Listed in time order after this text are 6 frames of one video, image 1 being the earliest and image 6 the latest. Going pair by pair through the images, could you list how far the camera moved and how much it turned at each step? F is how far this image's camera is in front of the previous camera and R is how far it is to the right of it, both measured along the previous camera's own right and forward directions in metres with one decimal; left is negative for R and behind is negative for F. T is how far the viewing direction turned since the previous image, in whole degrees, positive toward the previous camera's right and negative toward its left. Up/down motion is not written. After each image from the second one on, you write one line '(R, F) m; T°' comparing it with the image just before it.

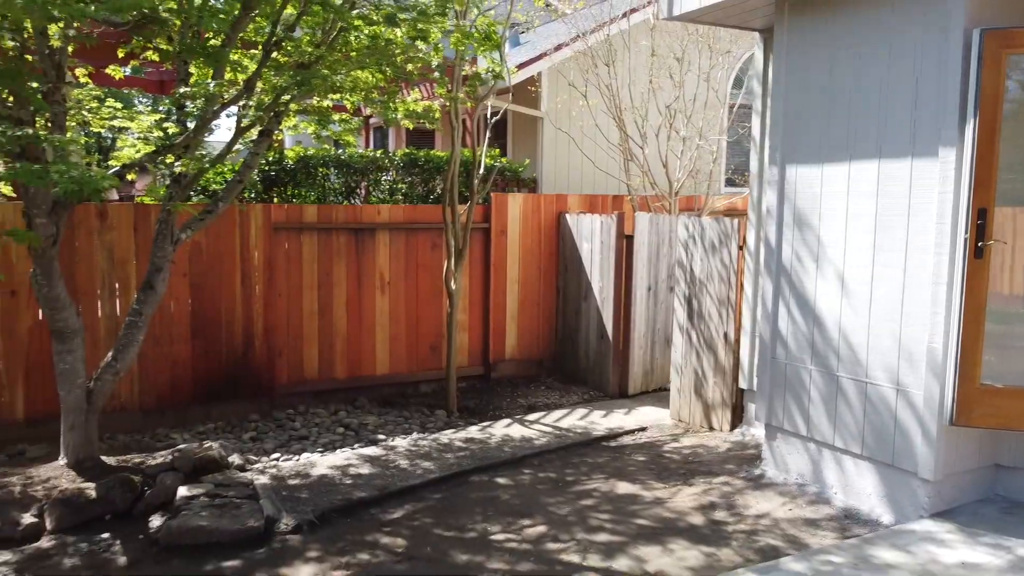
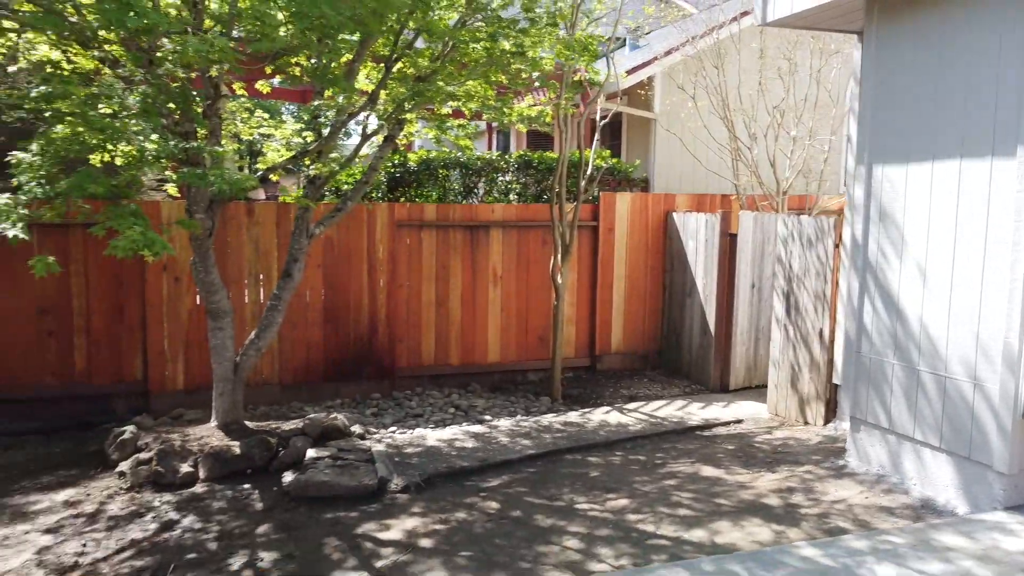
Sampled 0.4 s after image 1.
(+0.2, -0.4) m; -9°
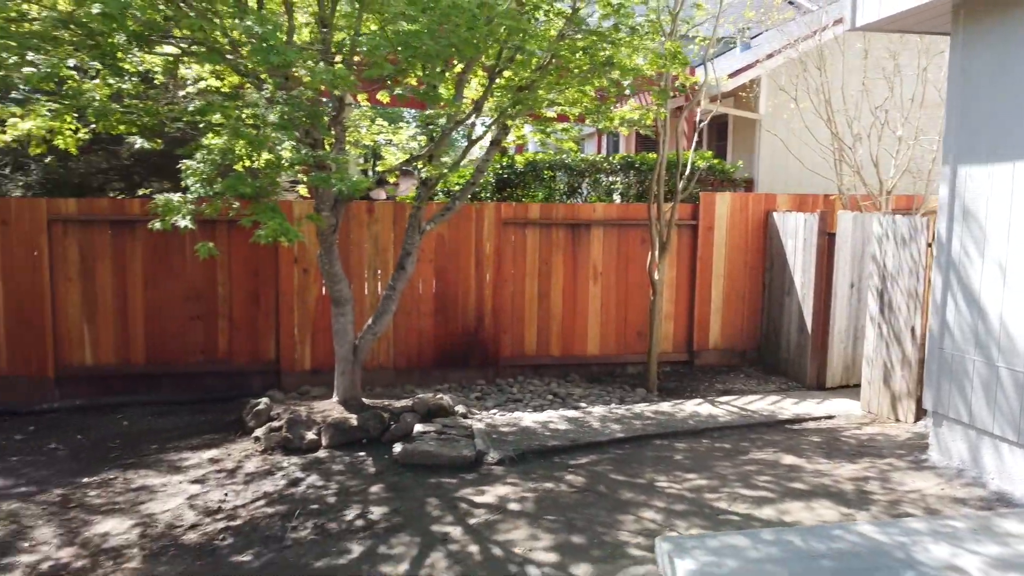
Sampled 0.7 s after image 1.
(+0.2, -0.4) m; -8°
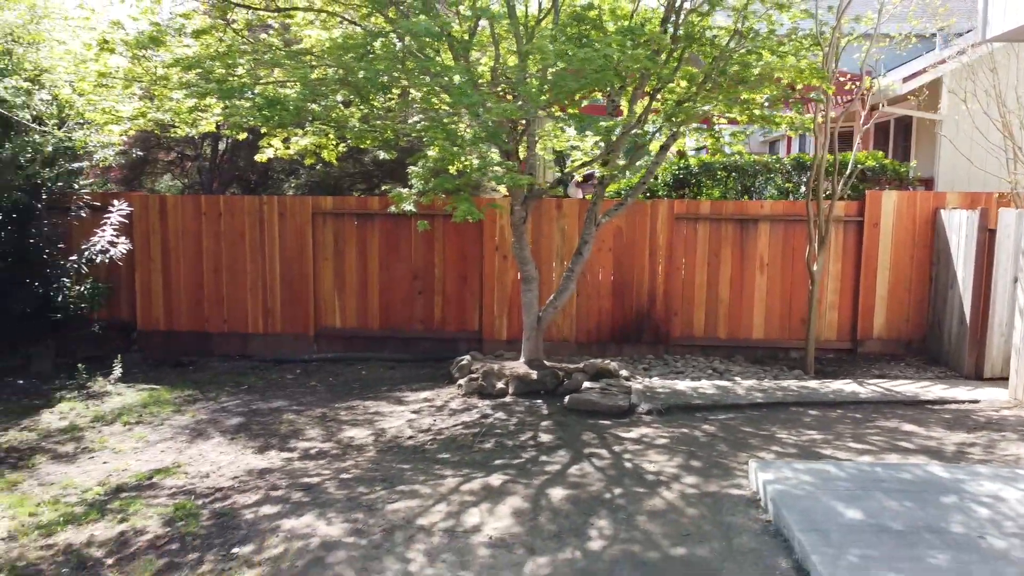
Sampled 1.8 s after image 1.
(+0.5, -1.1) m; -15°
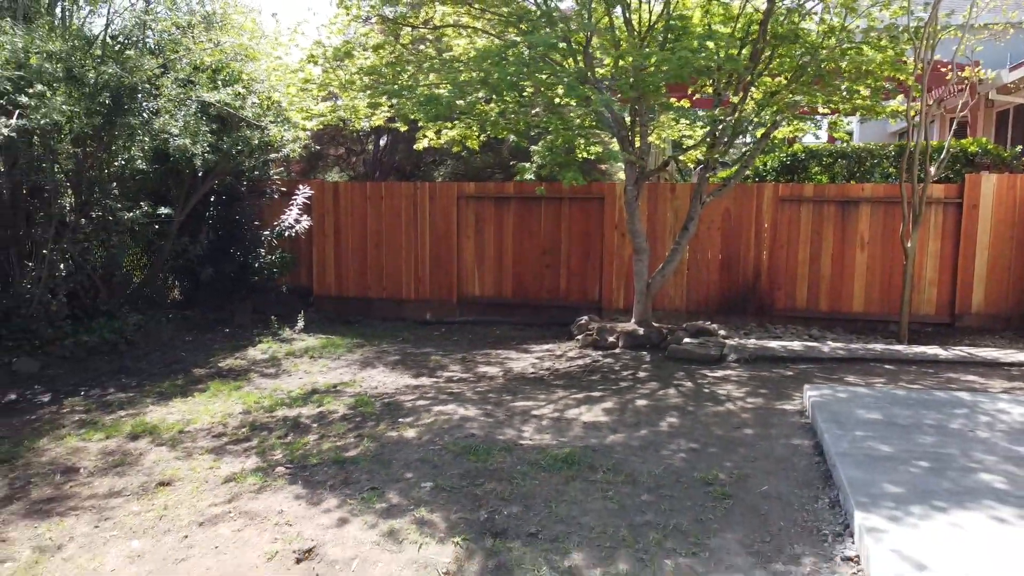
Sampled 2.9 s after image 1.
(+0.3, -1.2) m; -10°
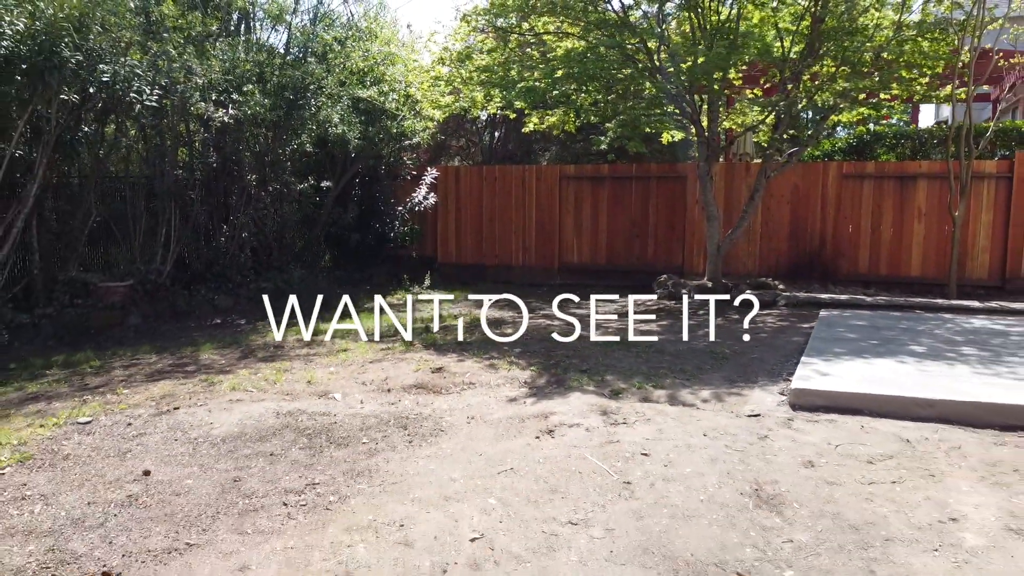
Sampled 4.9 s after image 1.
(+0.3, -1.7) m; -8°
